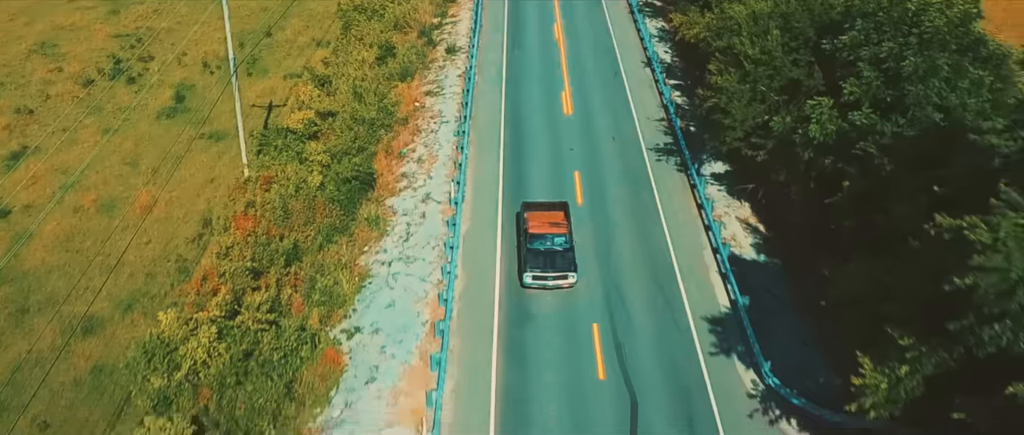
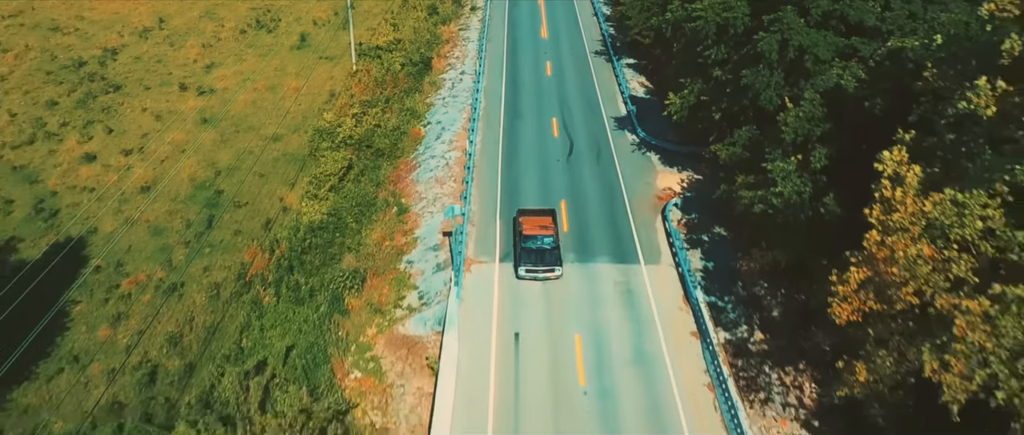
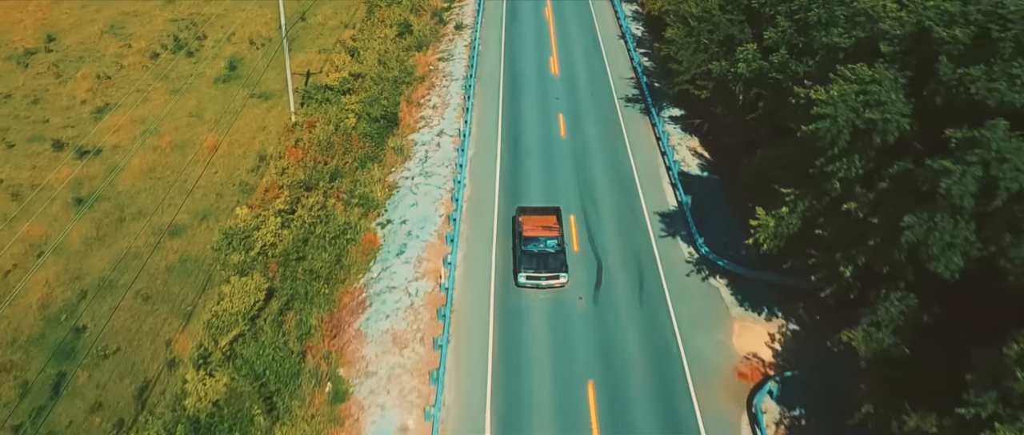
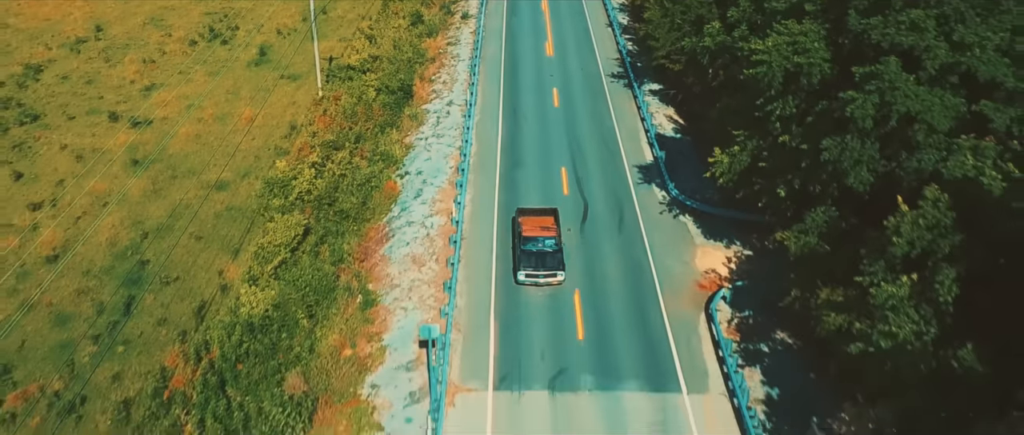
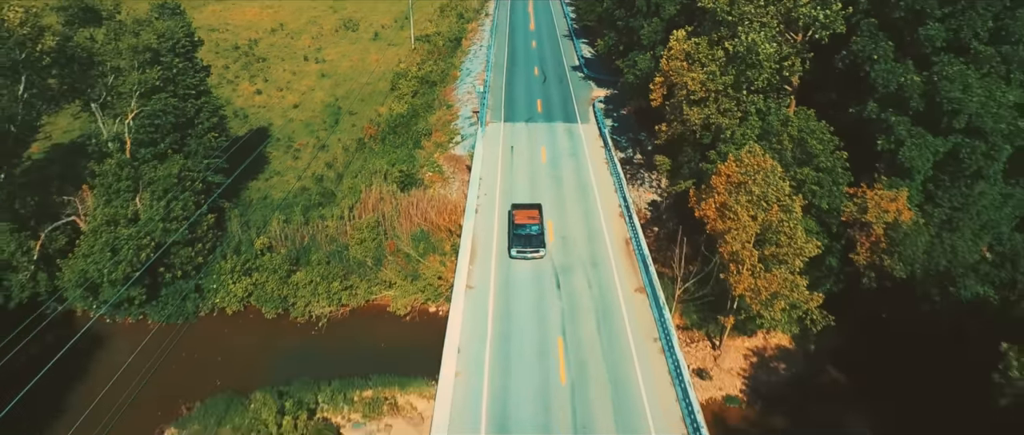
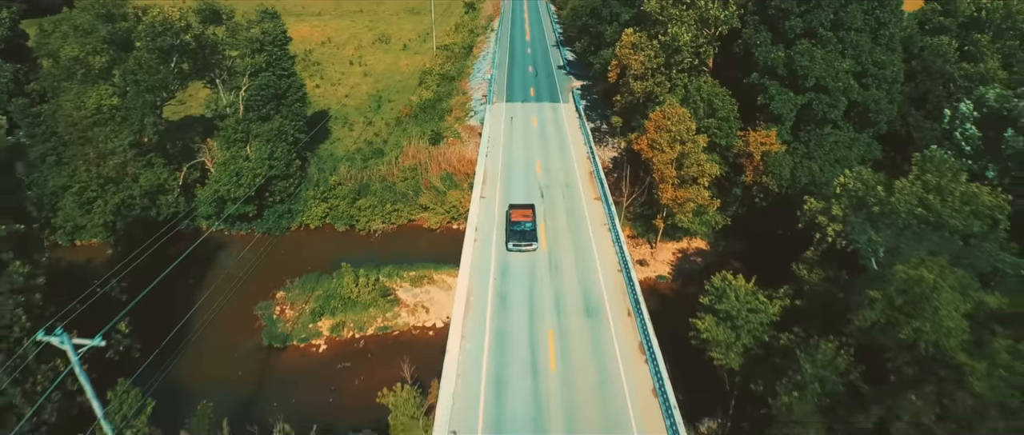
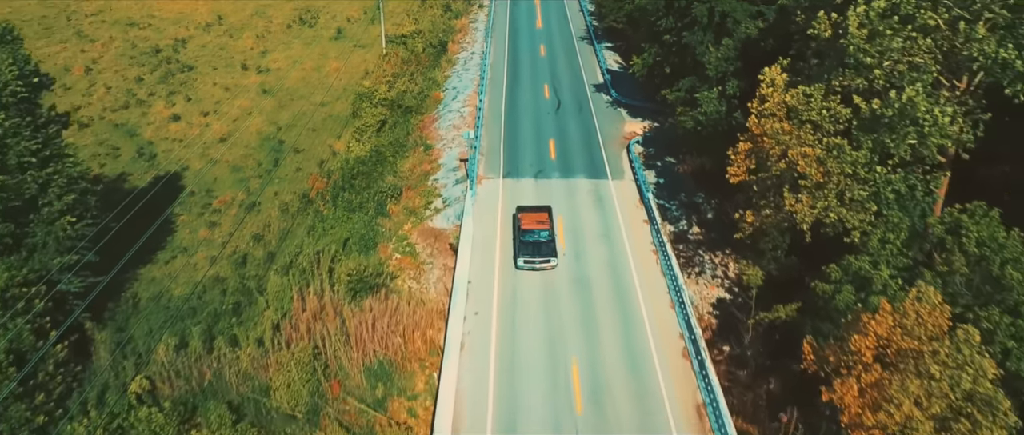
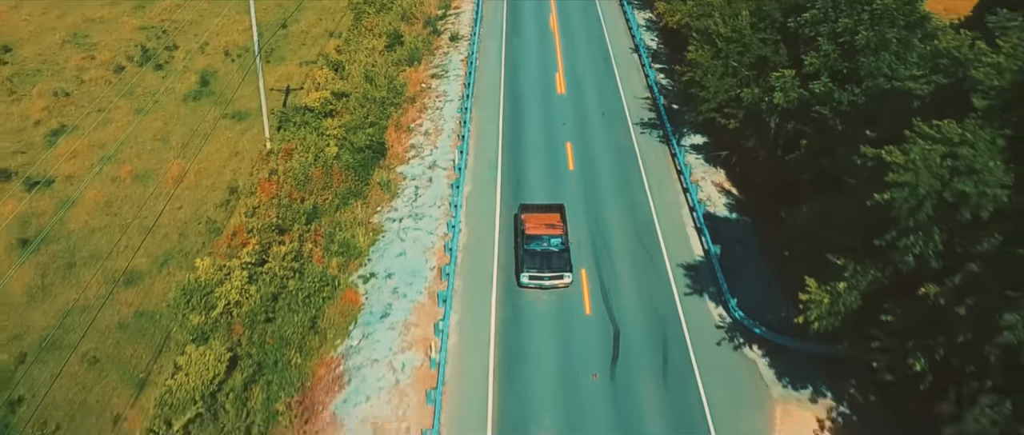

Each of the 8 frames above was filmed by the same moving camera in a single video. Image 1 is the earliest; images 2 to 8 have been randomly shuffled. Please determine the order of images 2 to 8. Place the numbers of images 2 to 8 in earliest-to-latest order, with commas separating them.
8, 3, 4, 2, 7, 5, 6
